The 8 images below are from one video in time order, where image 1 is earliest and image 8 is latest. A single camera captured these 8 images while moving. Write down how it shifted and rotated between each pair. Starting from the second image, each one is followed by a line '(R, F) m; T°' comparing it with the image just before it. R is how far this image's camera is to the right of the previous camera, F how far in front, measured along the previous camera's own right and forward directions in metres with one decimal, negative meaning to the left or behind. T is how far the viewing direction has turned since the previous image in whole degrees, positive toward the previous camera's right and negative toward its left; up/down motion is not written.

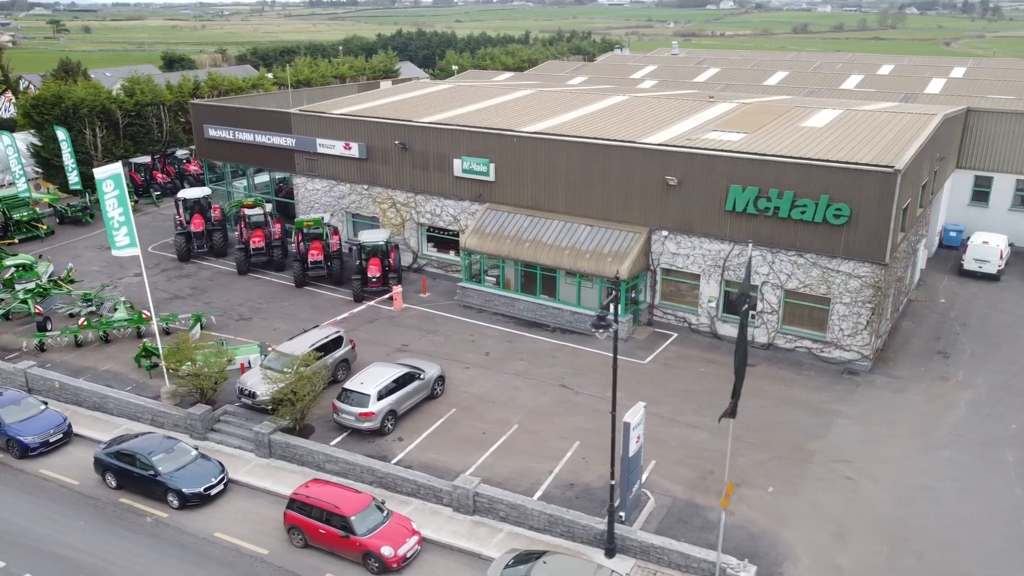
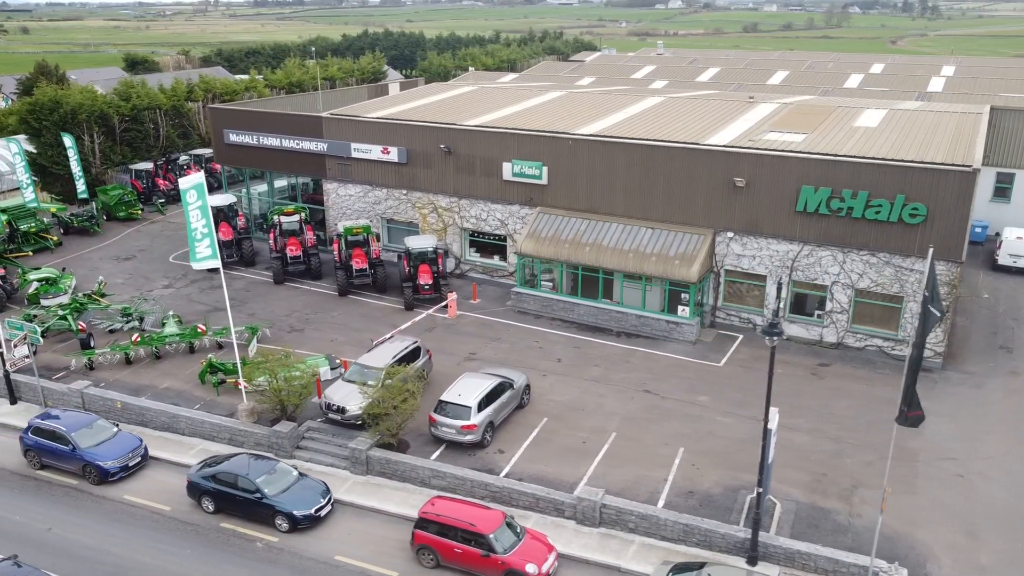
(-3.5, +0.5) m; +3°
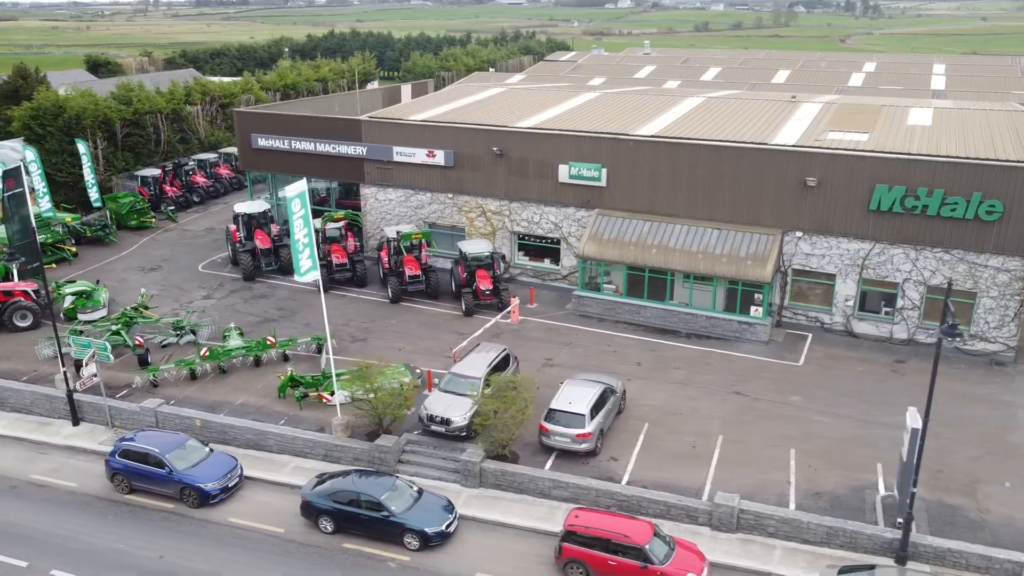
(-3.7, +0.4) m; +3°
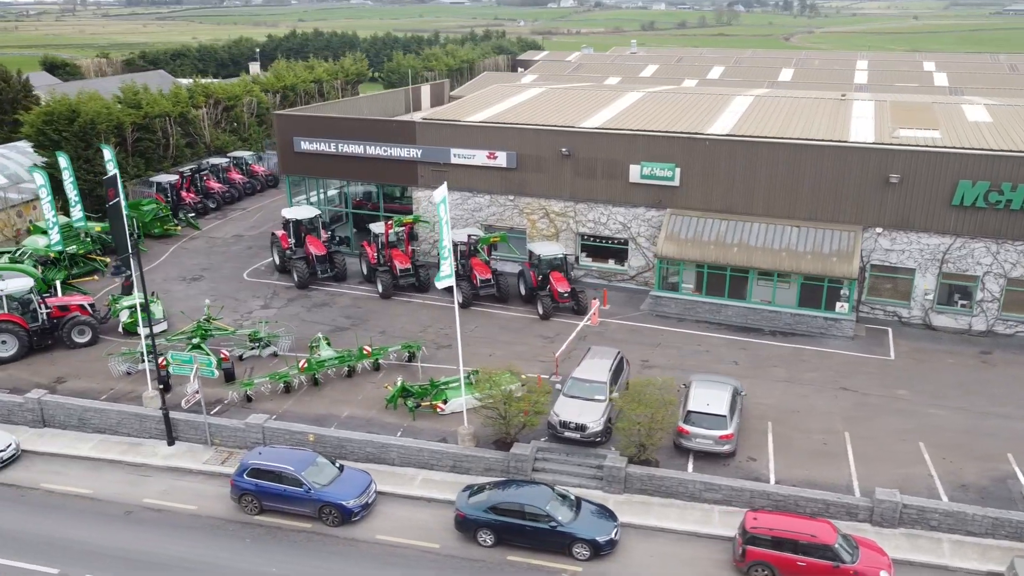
(-4.4, +0.4) m; +4°
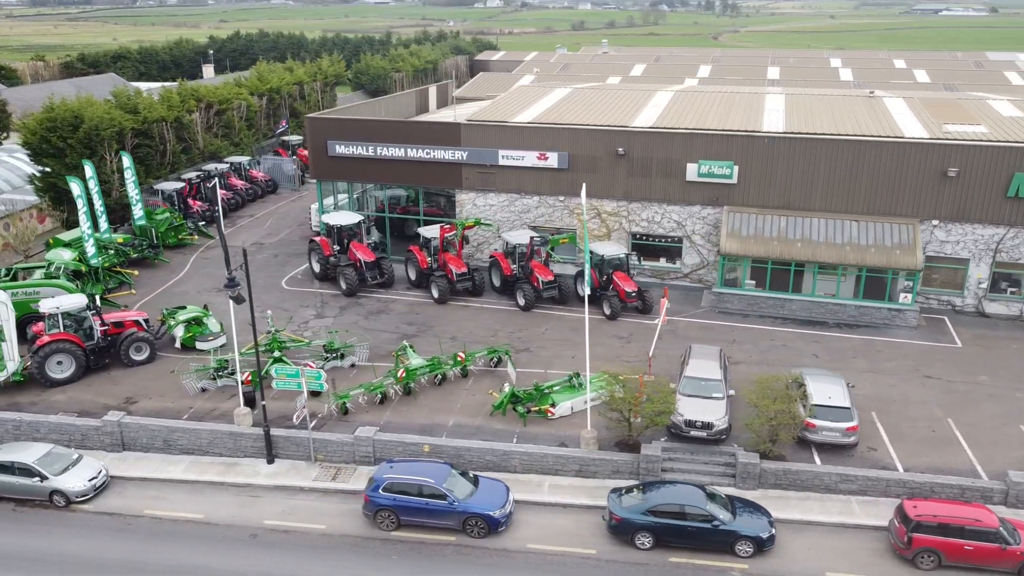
(-4.6, +0.4) m; +5°
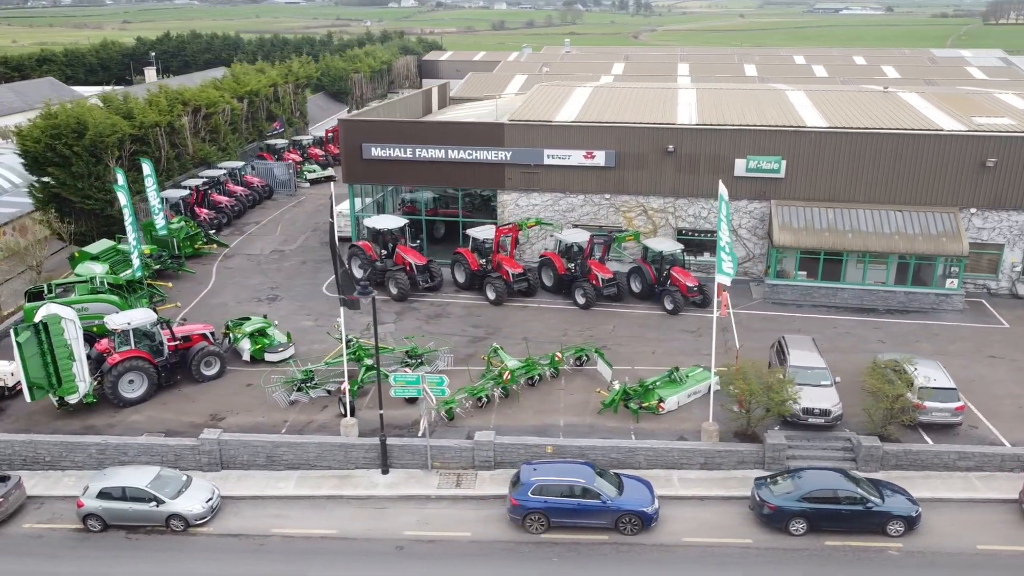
(-4.8, +0.2) m; +6°
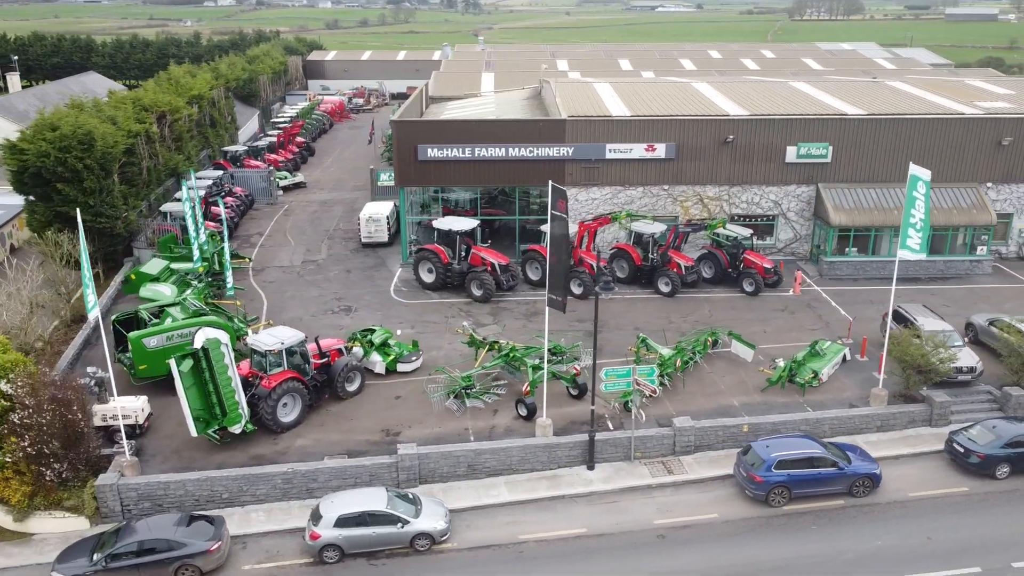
(-8.8, +0.7) m; +11°
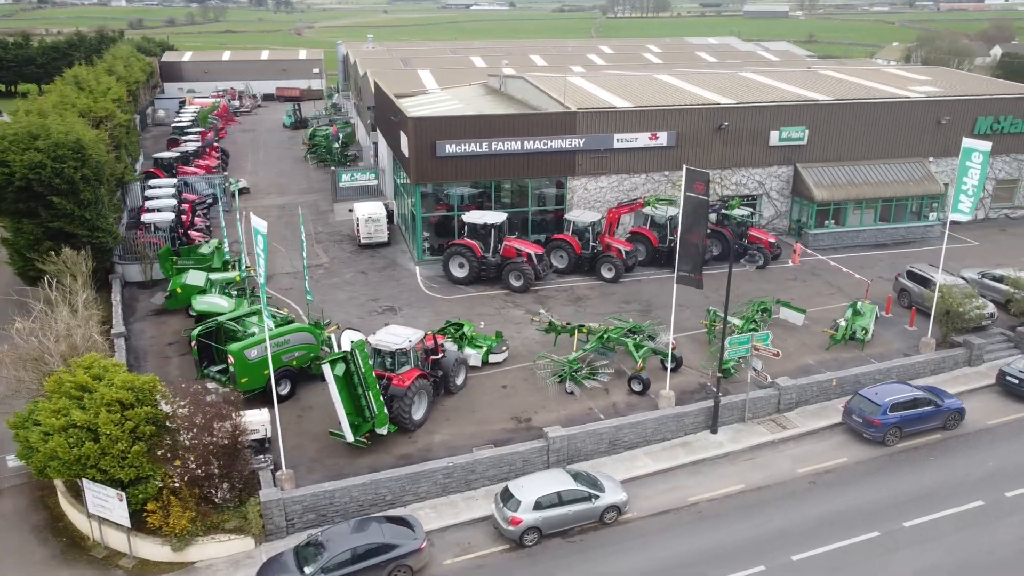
(-7.7, 0.0) m; +12°
